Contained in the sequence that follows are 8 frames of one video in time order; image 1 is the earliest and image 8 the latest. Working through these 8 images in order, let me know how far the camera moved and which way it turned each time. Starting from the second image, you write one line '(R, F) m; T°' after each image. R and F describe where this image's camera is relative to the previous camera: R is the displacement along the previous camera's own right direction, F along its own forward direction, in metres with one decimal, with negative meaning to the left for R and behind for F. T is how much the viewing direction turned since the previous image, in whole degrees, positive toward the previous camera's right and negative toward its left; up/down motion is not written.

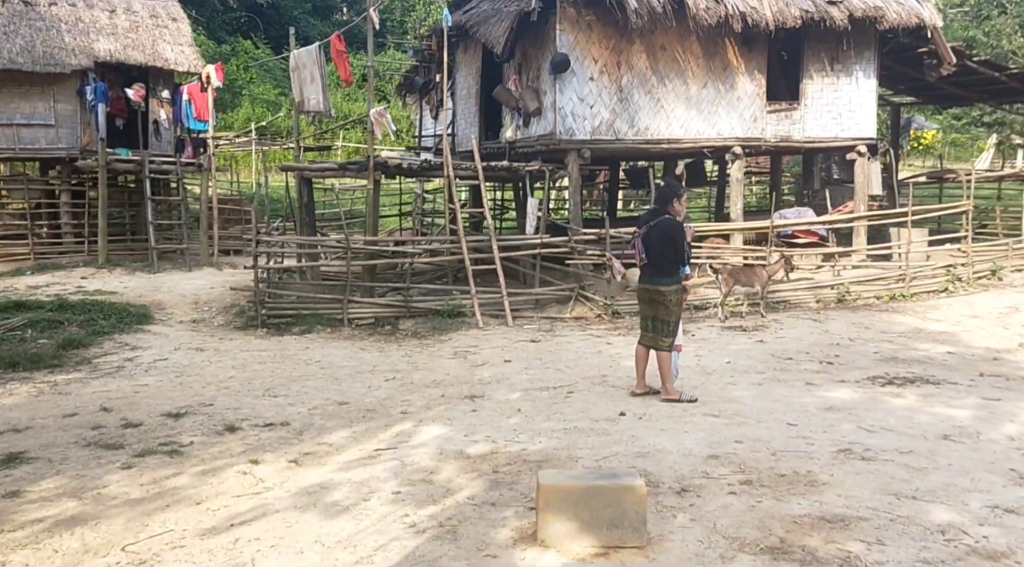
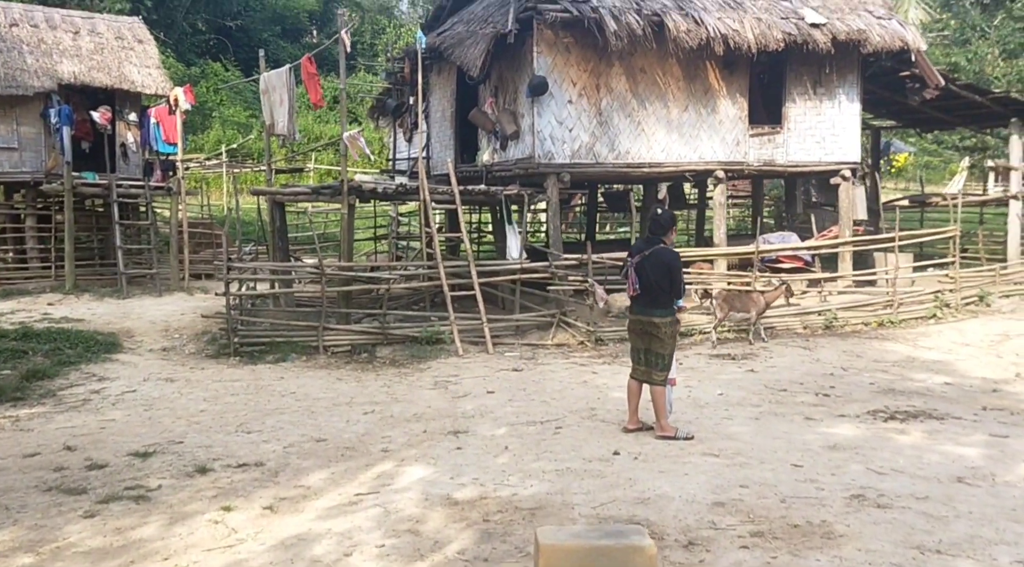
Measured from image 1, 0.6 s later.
(-0.1, +0.3) m; +2°
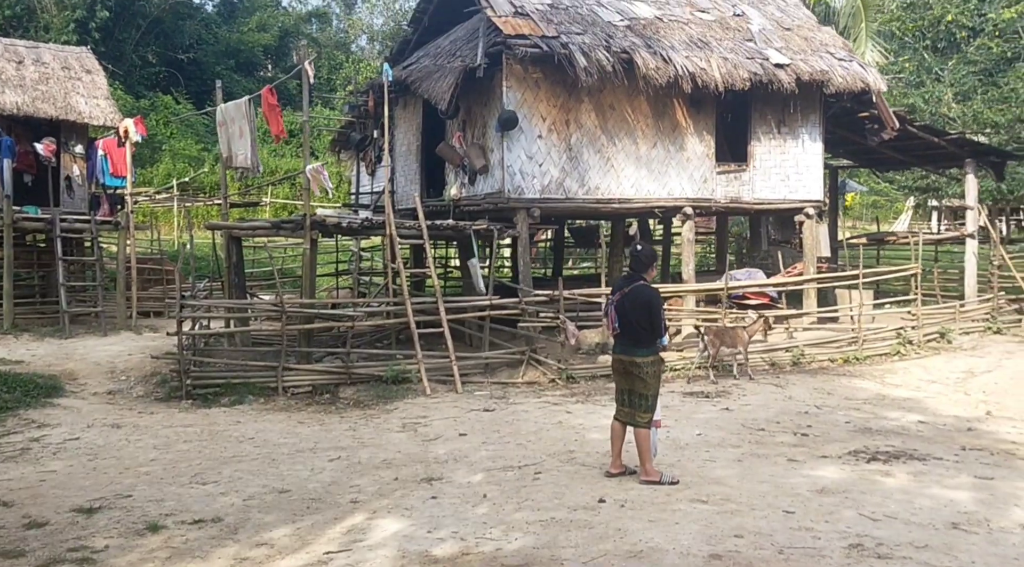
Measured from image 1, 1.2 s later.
(-0.2, +0.2) m; +3°
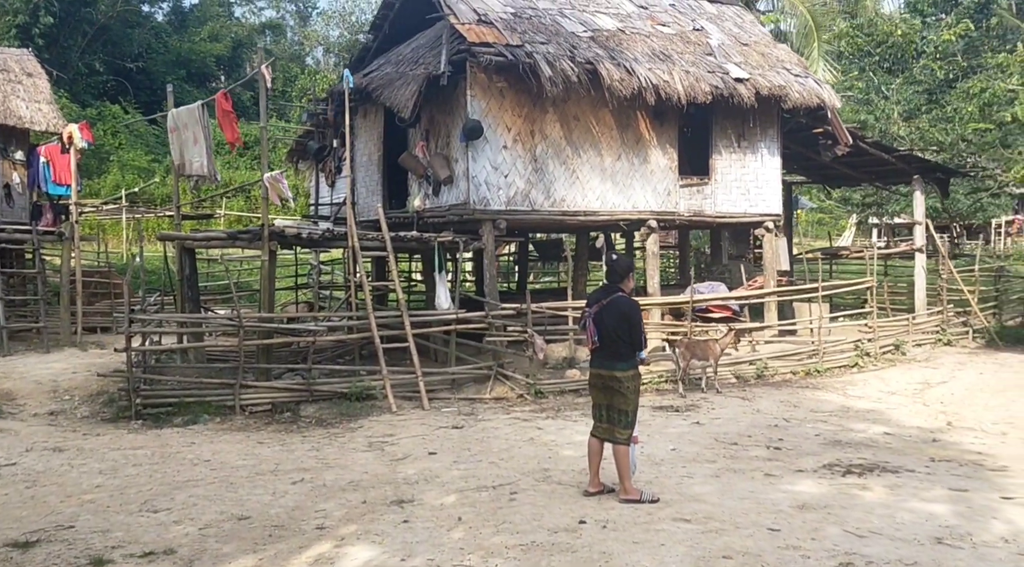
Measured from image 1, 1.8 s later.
(-0.1, +0.1) m; +3°
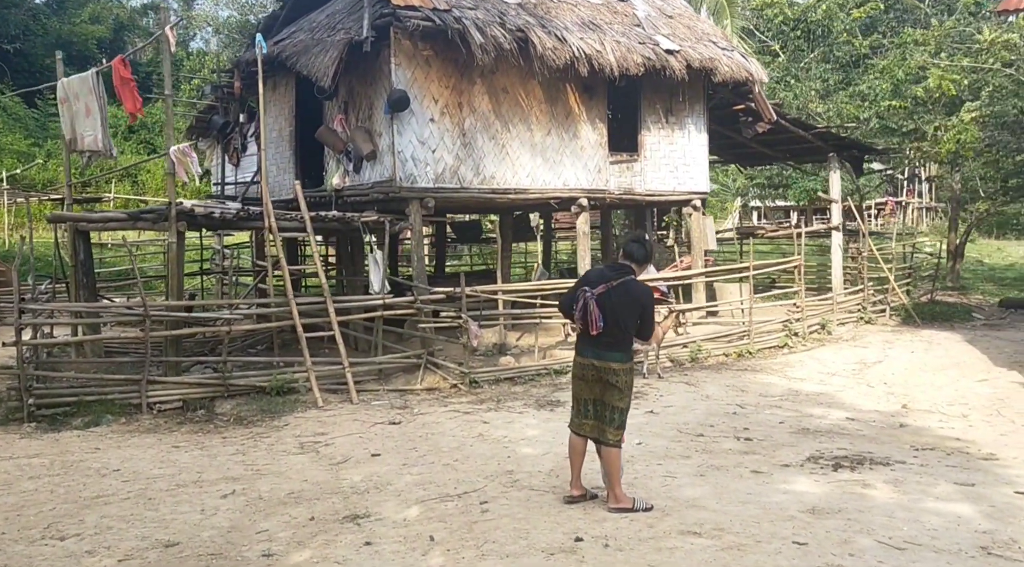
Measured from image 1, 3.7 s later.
(-0.5, +0.8) m; +7°
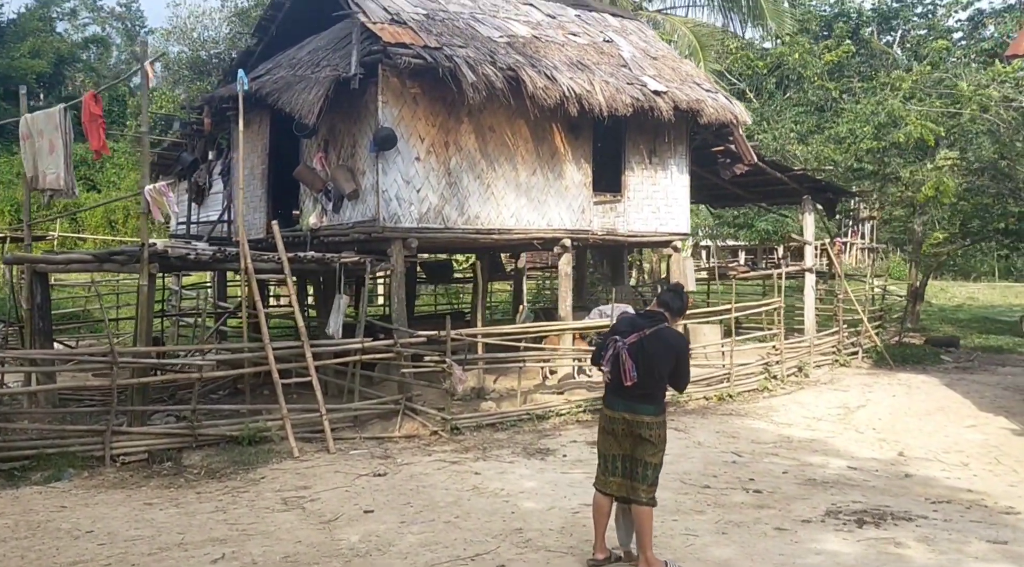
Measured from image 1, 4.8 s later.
(-0.4, +0.3) m; +3°
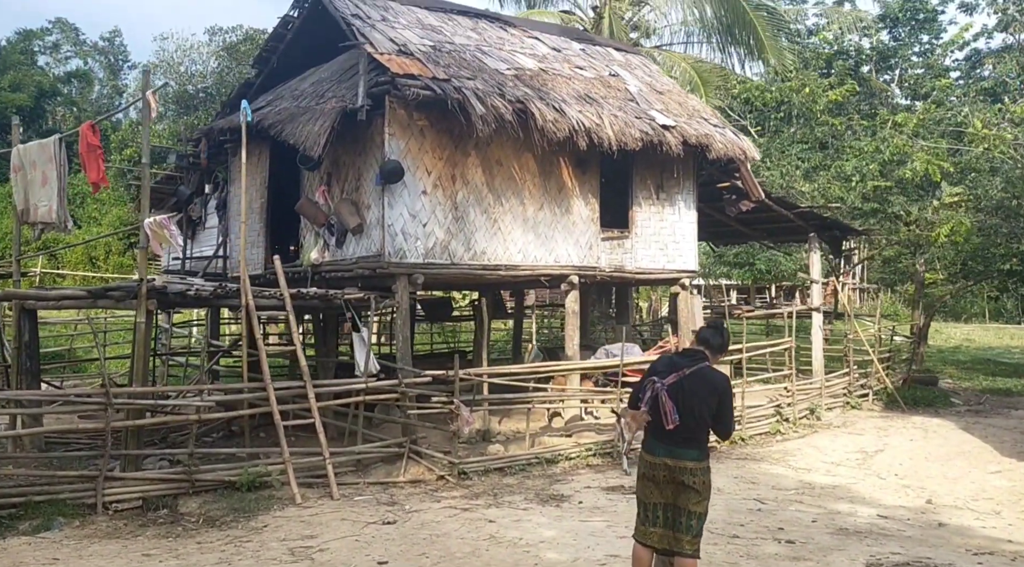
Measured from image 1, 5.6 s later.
(-0.2, +0.3) m; +1°
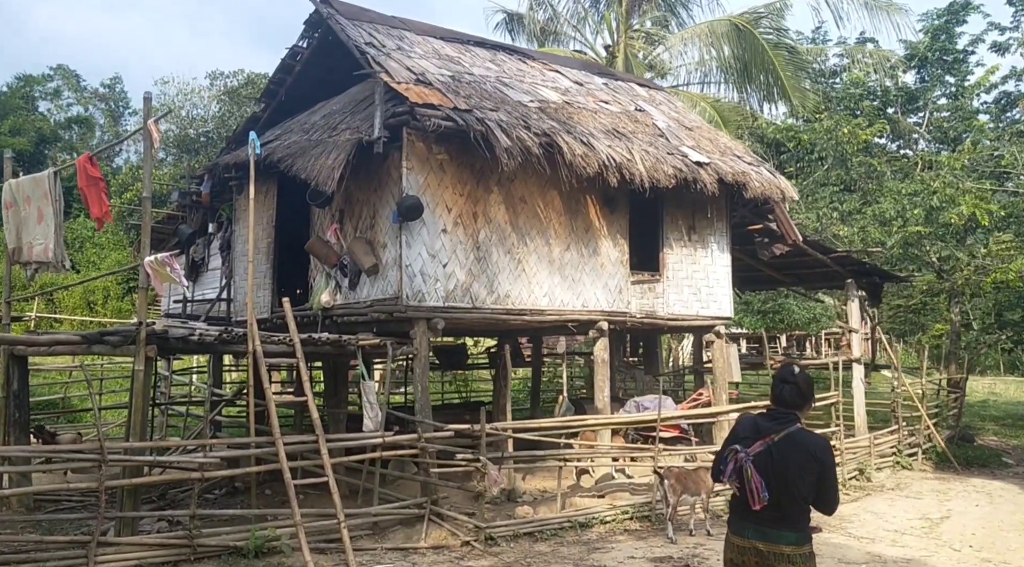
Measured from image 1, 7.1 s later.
(-0.3, +0.9) m; 0°
